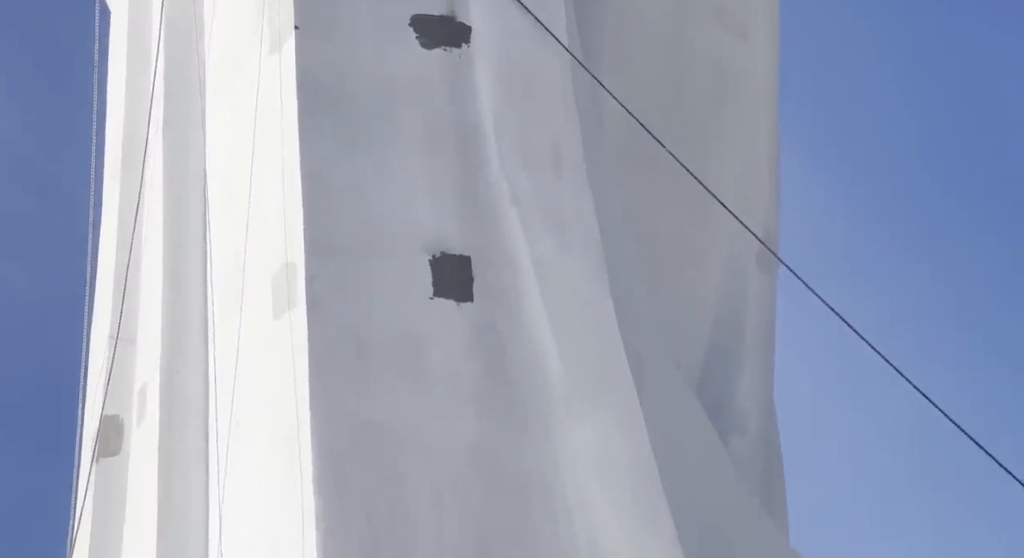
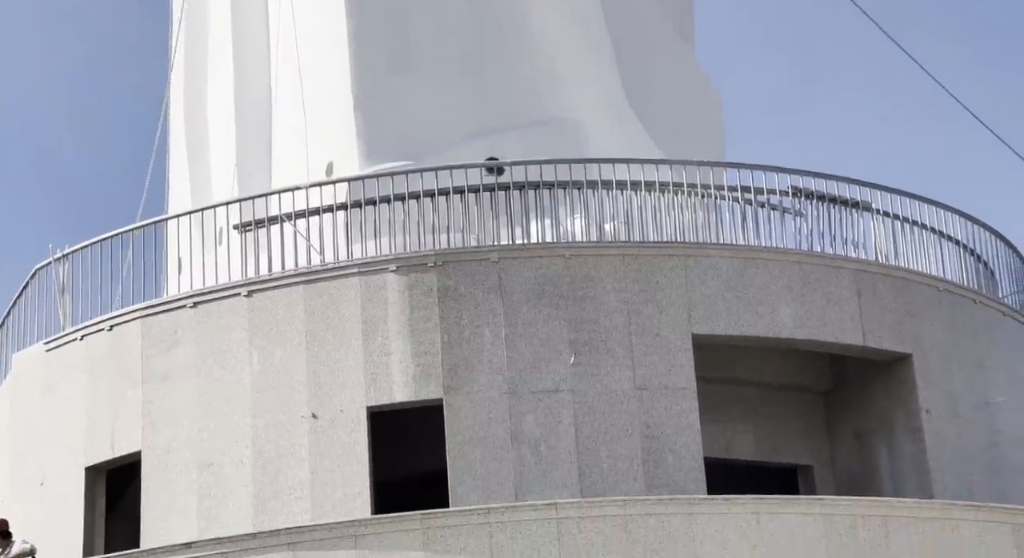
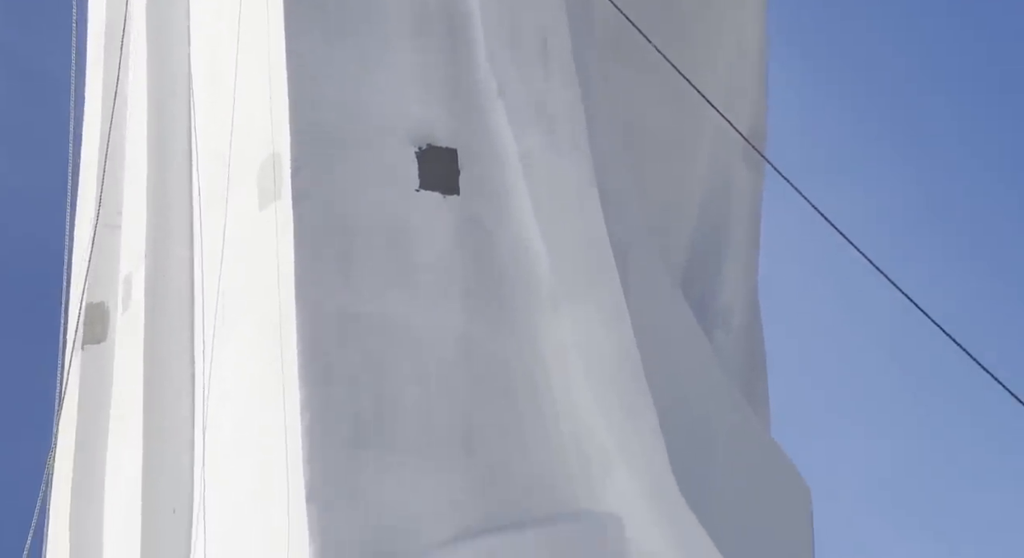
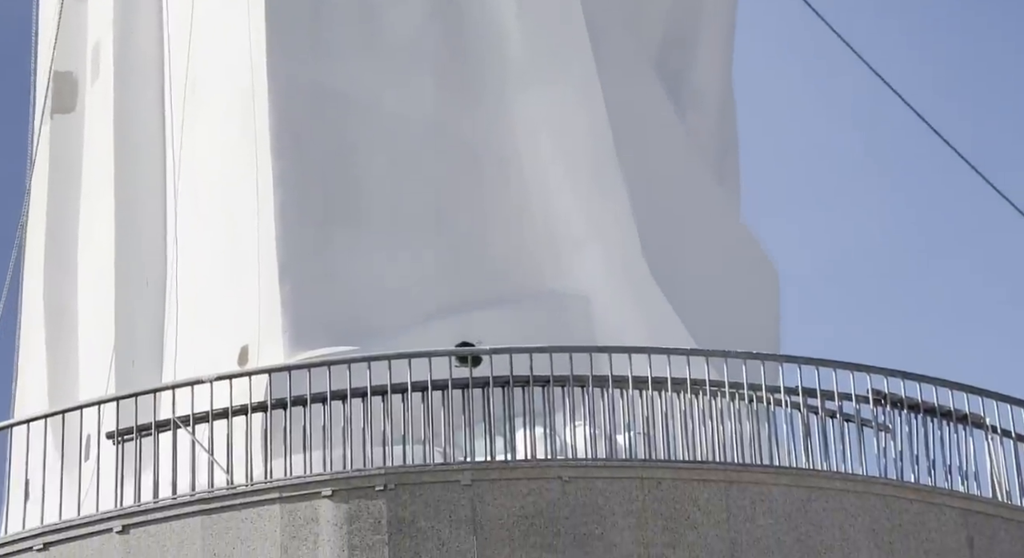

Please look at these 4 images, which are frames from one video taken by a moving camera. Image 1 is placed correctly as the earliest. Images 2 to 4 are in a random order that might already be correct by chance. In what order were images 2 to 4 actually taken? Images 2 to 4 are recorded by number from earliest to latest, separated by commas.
3, 4, 2
